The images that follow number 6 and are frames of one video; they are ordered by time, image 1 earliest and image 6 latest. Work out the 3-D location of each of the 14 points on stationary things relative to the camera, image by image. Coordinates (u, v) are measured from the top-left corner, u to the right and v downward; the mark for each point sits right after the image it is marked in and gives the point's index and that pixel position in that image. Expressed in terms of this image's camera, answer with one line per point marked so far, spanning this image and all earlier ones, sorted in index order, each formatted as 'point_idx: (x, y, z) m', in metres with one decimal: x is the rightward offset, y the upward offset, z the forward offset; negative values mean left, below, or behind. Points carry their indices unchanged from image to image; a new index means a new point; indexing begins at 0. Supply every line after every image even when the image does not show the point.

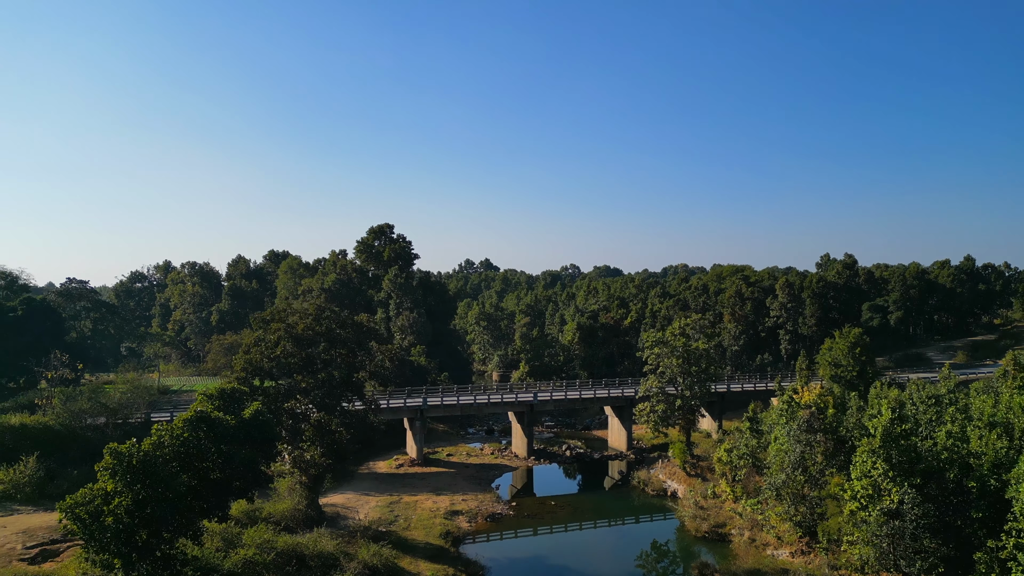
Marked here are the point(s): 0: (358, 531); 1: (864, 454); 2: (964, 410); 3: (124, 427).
0: (-3.0, -4.9, +14.1) m
1: (+5.6, -2.8, +11.6) m
2: (+8.0, -2.2, +12.7) m
3: (-8.7, -3.2, +15.9) m
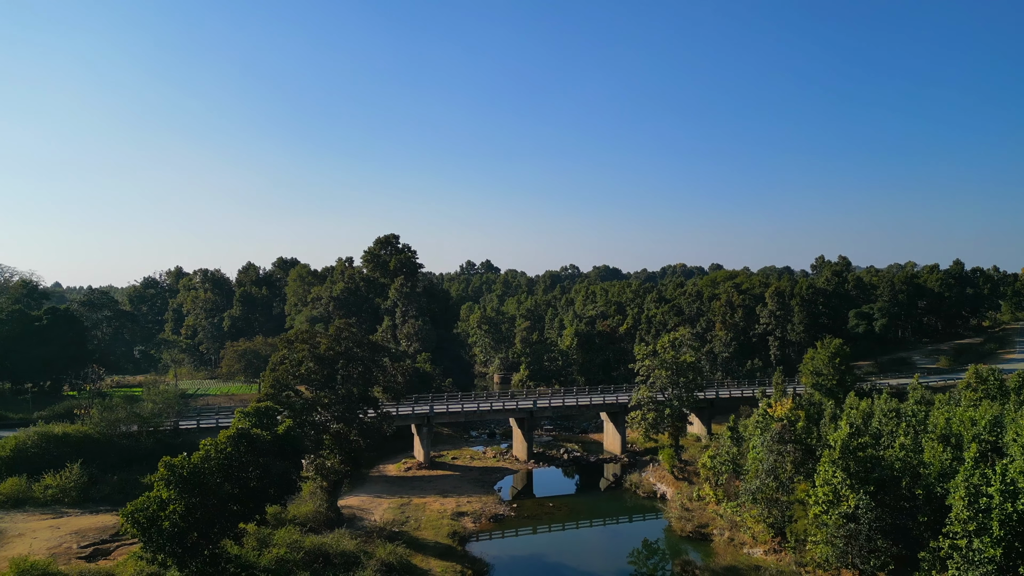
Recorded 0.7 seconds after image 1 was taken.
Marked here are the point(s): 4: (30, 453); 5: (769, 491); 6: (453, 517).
0: (-3.0, -5.4, +15.4) m
1: (+5.6, -3.3, +12.9) m
2: (+8.0, -2.7, +14.0) m
3: (-8.7, -3.6, +17.2) m
4: (-10.0, -3.3, +14.4) m
5: (+5.3, -4.2, +14.5) m
6: (-1.5, -6.1, +18.5) m
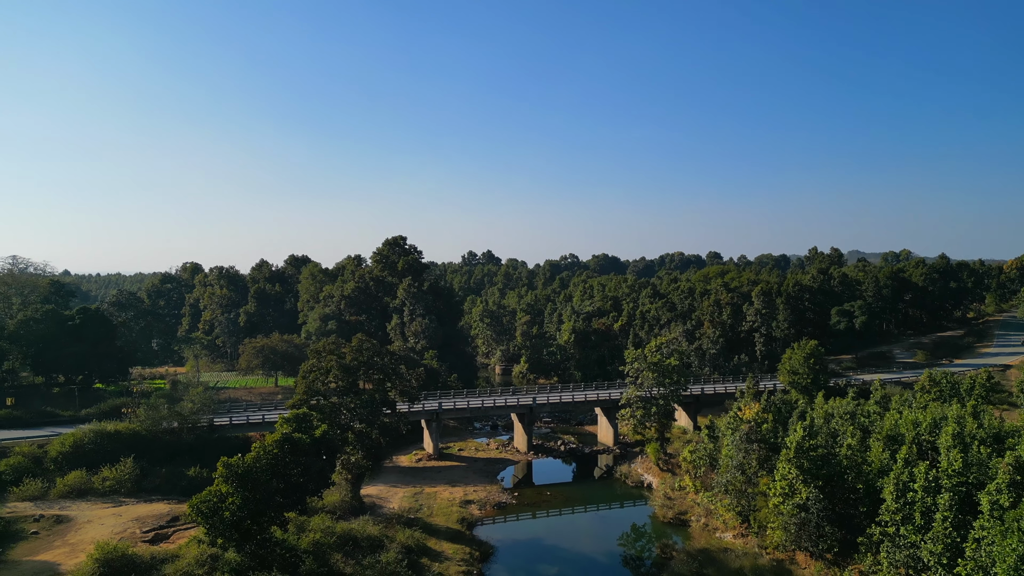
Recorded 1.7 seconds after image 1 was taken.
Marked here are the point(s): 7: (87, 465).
0: (-3.0, -5.7, +17.4) m
1: (+5.7, -3.7, +14.8) m
2: (+8.1, -3.1, +15.9) m
3: (-8.6, -3.9, +19.2) m
4: (-10.0, -3.7, +16.3) m
5: (+5.4, -4.6, +16.5) m
6: (-1.5, -6.4, +20.5) m
7: (-9.9, -4.0, +16.1) m
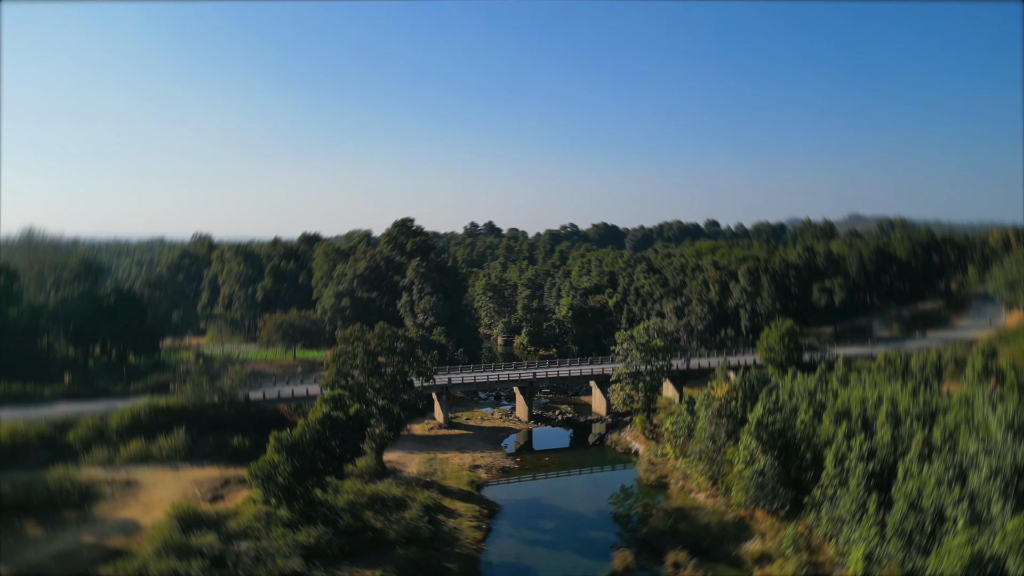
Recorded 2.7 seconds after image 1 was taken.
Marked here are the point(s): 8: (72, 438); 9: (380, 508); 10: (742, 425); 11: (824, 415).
0: (-2.9, -5.5, +20.0) m
1: (+5.7, -3.6, +17.2) m
2: (+8.1, -2.9, +18.3) m
3: (-8.6, -3.6, +21.6) m
4: (-9.9, -3.5, +18.7) m
5: (+5.4, -4.4, +19.0) m
6: (-1.4, -6.0, +23.1) m
7: (-9.8, -3.9, +18.5) m
8: (-10.6, -3.6, +16.7) m
9: (-3.3, -5.5, +17.6) m
10: (+6.2, -3.8, +19.4) m
11: (+7.9, -3.2, +17.7) m
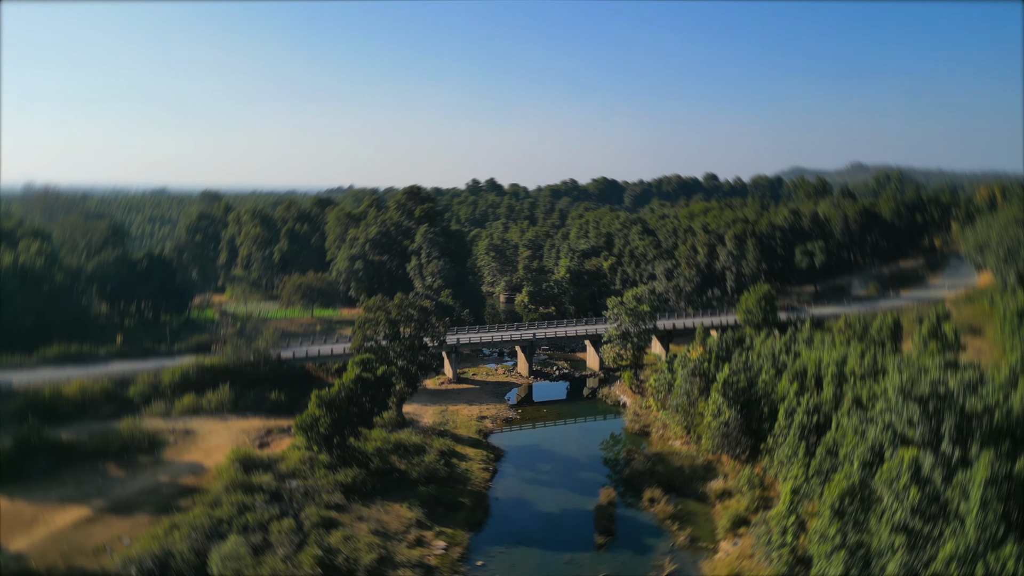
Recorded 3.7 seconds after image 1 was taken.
0: (-2.8, -4.6, +22.9) m
1: (+5.8, -3.0, +20.0) m
2: (+8.2, -2.2, +21.0) m
3: (-8.5, -2.6, +24.4) m
4: (-9.8, -2.8, +21.5) m
5: (+5.5, -3.6, +21.8) m
6: (-1.3, -4.9, +26.0) m
7: (-9.7, -3.1, +21.3) m
8: (-10.5, -2.9, +19.5) m
9: (-3.3, -4.8, +20.5) m
10: (+6.3, -3.0, +22.2) m
11: (+8.0, -2.5, +20.5) m
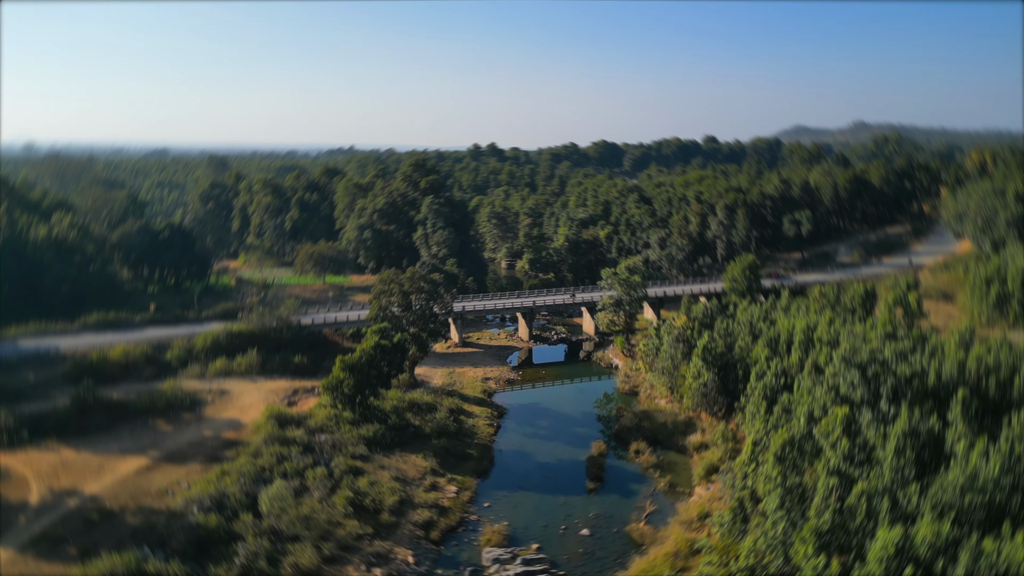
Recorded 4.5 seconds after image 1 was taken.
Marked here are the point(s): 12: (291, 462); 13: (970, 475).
0: (-2.7, -3.6, +25.2) m
1: (+5.9, -2.2, +22.2) m
2: (+8.3, -1.3, +23.2) m
3: (-8.4, -1.5, +26.6) m
4: (-9.7, -1.9, +23.7) m
5: (+5.6, -2.7, +24.0) m
6: (-1.2, -3.7, +28.3) m
7: (-9.6, -2.2, +23.6) m
8: (-10.5, -2.2, +21.7) m
9: (-3.2, -4.0, +22.9) m
10: (+6.3, -2.1, +24.4) m
11: (+8.0, -1.7, +22.6) m
12: (-6.0, -4.8, +19.1) m
13: (+8.2, -3.4, +12.6) m
